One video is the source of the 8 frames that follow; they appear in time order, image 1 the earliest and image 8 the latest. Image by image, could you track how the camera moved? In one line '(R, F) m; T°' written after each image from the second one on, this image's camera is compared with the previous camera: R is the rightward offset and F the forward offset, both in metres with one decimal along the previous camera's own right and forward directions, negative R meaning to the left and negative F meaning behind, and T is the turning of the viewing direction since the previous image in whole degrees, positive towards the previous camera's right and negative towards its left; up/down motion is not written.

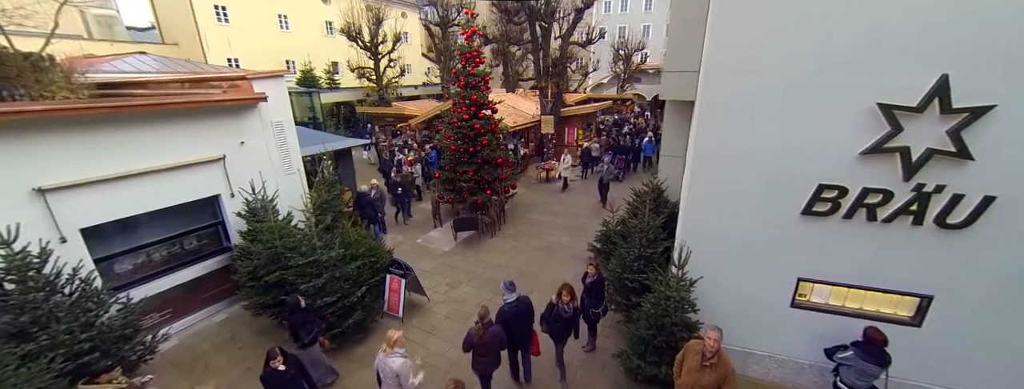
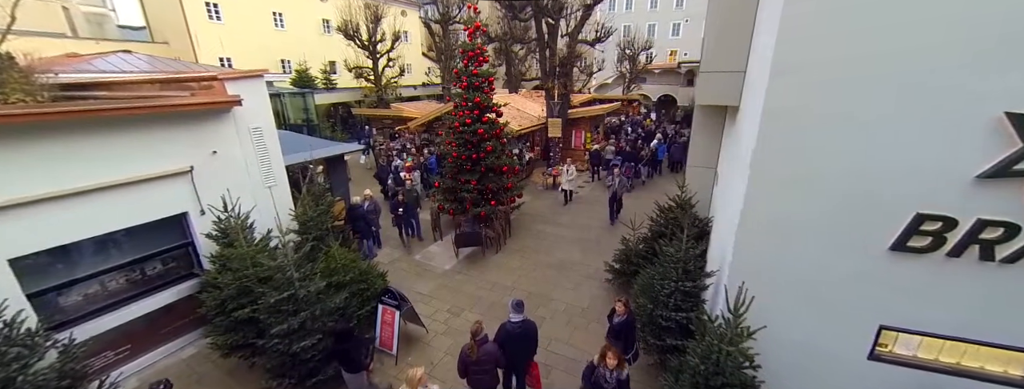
(-0.2, +0.8) m; 0°
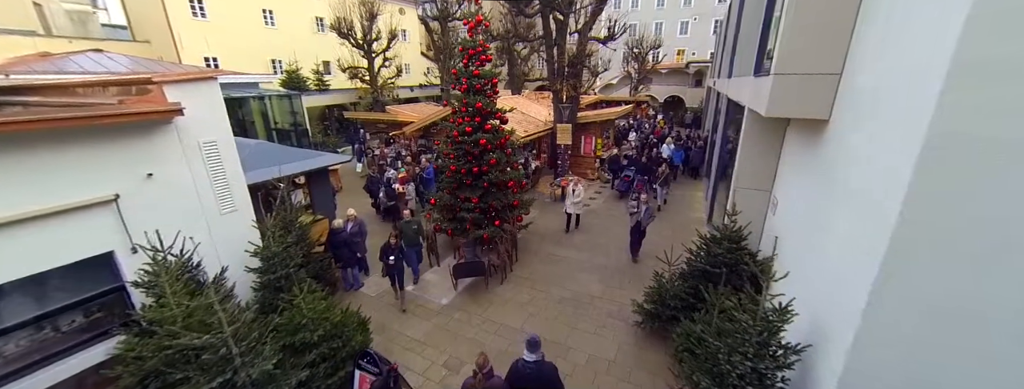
(-0.2, +1.1) m; 0°
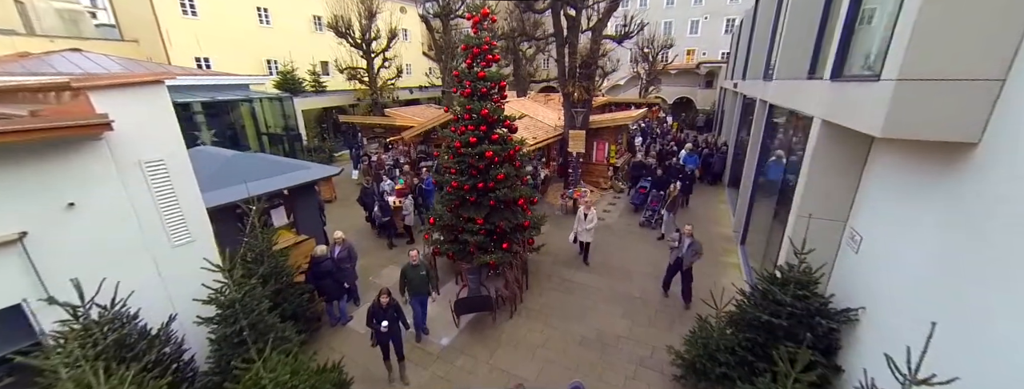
(-0.2, +0.9) m; 0°
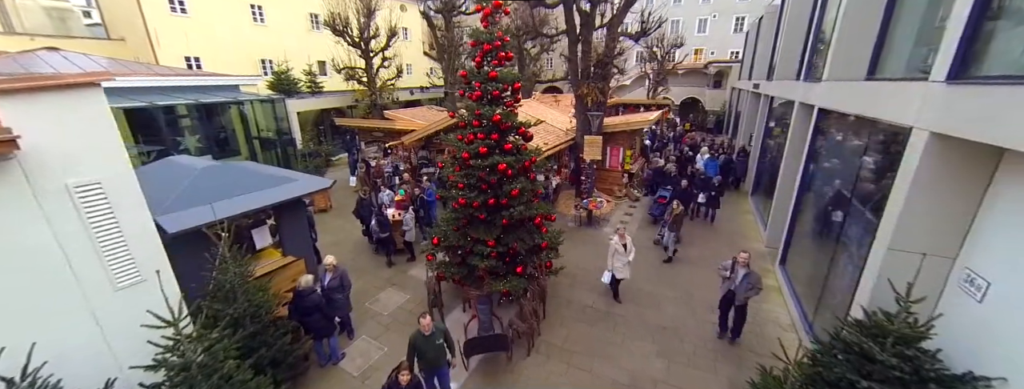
(-0.3, +0.8) m; 0°
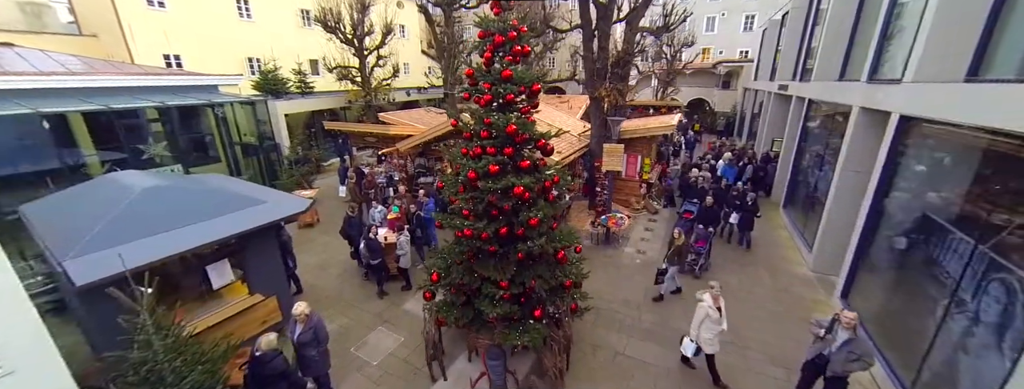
(-0.3, +1.1) m; 0°
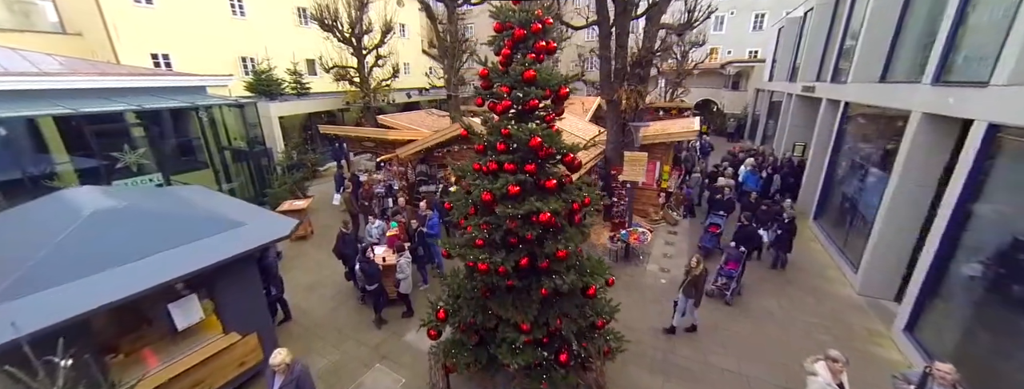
(-0.3, +0.7) m; 0°
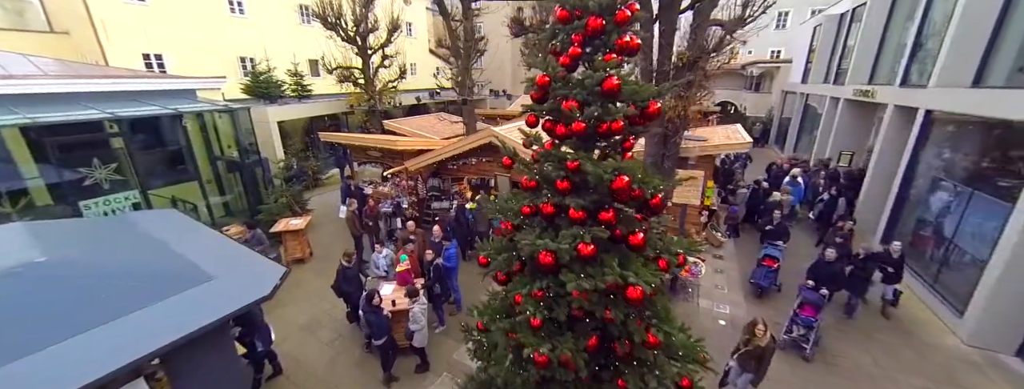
(-0.5, +1.1) m; -1°
